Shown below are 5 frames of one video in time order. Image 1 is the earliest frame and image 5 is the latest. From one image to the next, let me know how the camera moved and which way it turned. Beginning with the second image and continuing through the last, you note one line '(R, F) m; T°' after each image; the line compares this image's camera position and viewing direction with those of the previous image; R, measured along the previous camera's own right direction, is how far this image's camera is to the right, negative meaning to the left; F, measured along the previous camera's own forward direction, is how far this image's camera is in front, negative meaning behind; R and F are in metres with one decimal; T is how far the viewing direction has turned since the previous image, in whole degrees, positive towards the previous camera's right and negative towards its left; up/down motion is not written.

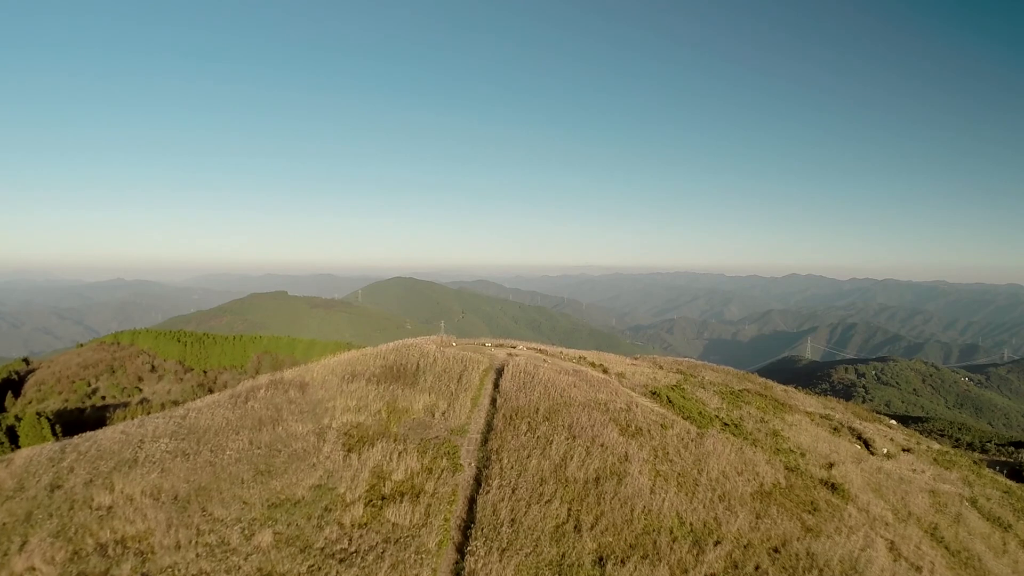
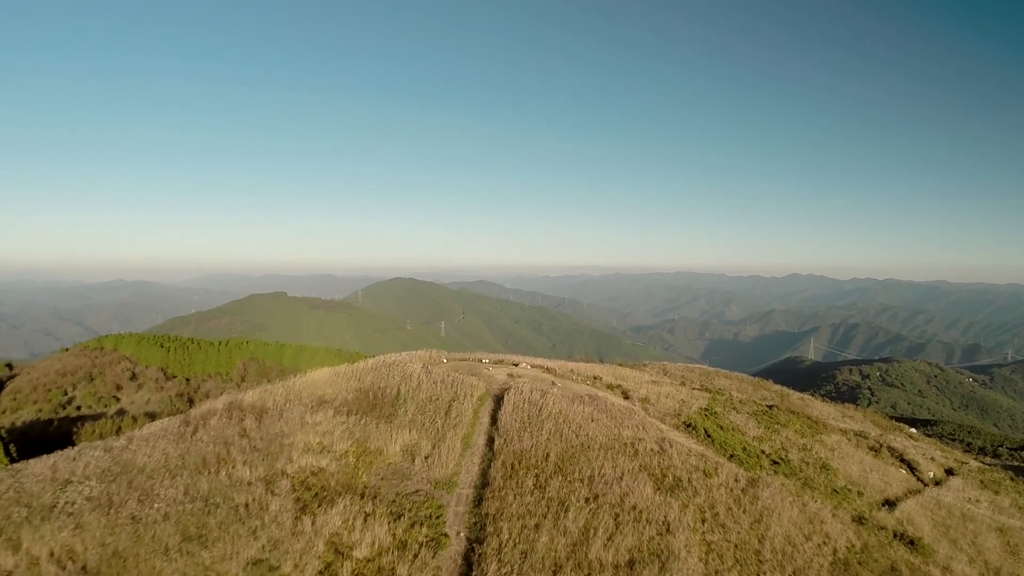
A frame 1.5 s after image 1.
(0.0, +2.9) m; 0°
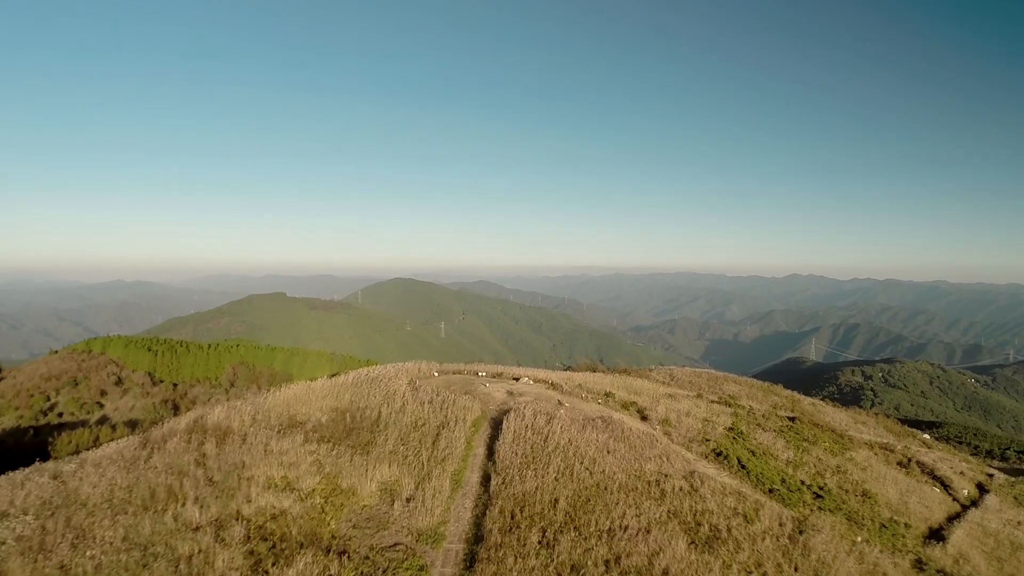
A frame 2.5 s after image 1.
(0.0, +1.8) m; 0°
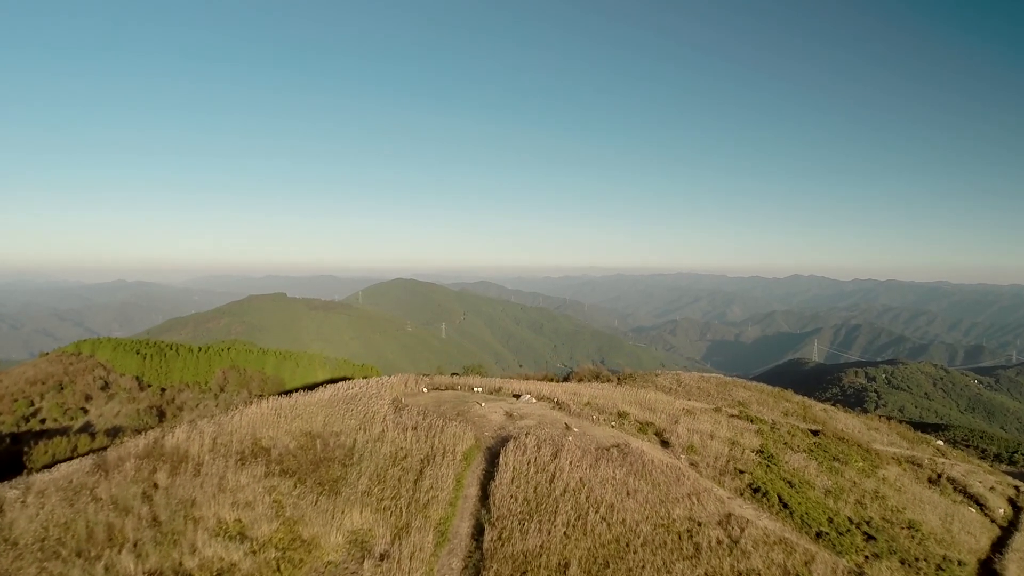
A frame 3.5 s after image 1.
(0.0, +1.7) m; 0°
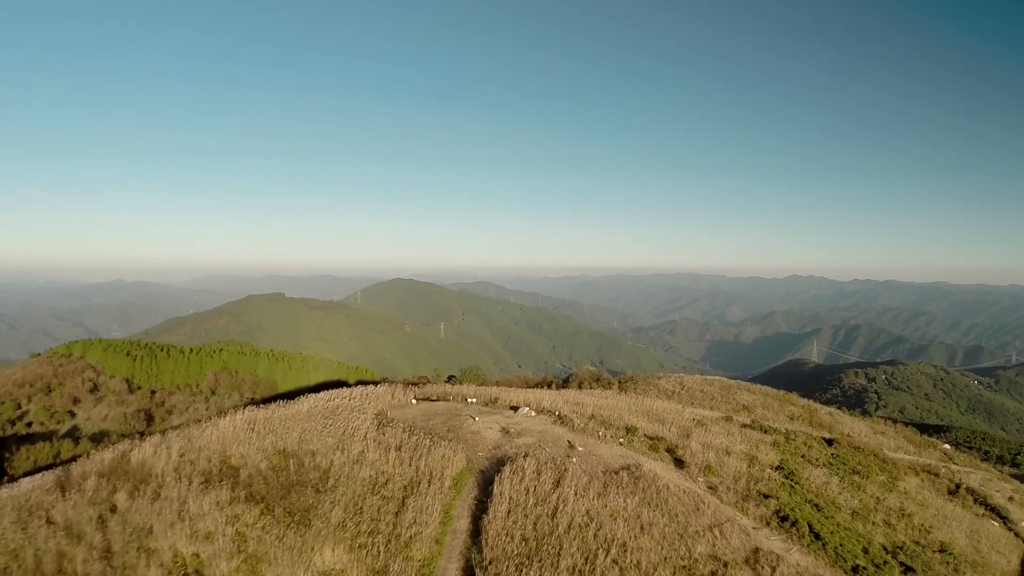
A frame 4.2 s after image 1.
(0.0, +1.0) m; 0°
